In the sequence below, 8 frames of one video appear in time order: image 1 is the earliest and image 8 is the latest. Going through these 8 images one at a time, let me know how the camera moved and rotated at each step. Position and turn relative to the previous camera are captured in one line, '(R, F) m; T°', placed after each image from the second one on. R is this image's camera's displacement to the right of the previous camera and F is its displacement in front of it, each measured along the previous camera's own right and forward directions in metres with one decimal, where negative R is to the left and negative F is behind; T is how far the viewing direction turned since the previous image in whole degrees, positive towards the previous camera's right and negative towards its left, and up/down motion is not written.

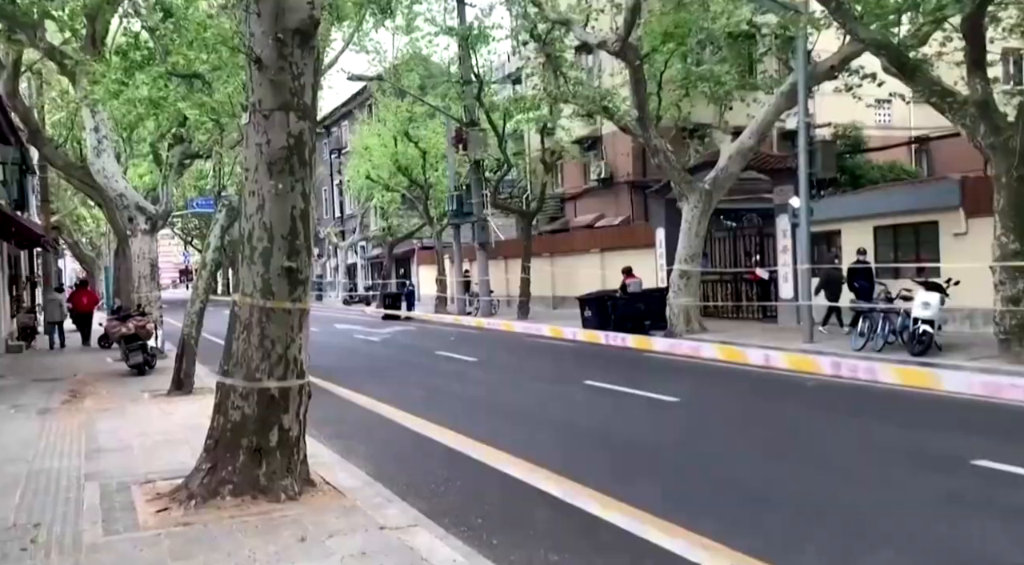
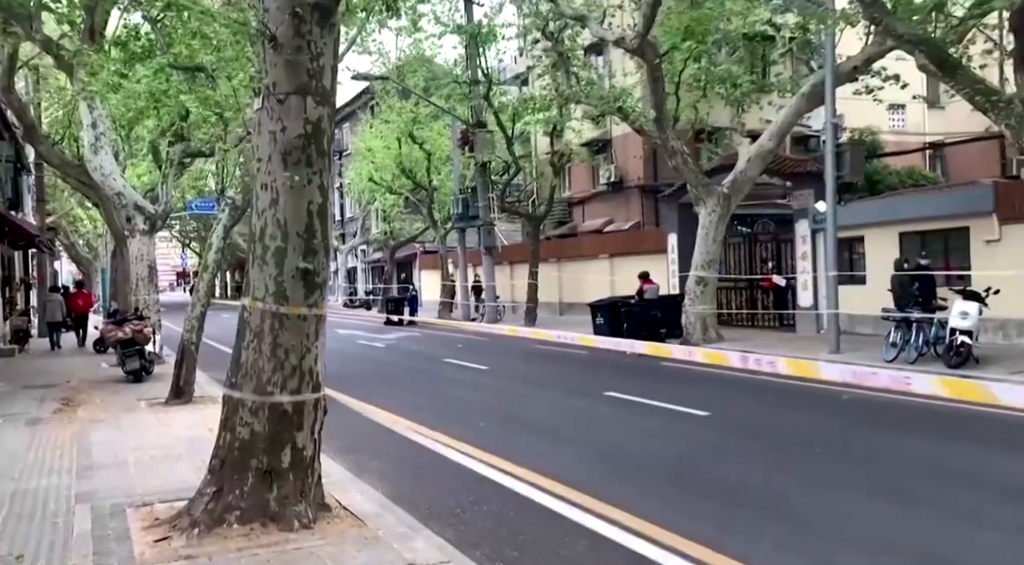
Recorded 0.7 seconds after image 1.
(-0.3, +0.6) m; 0°
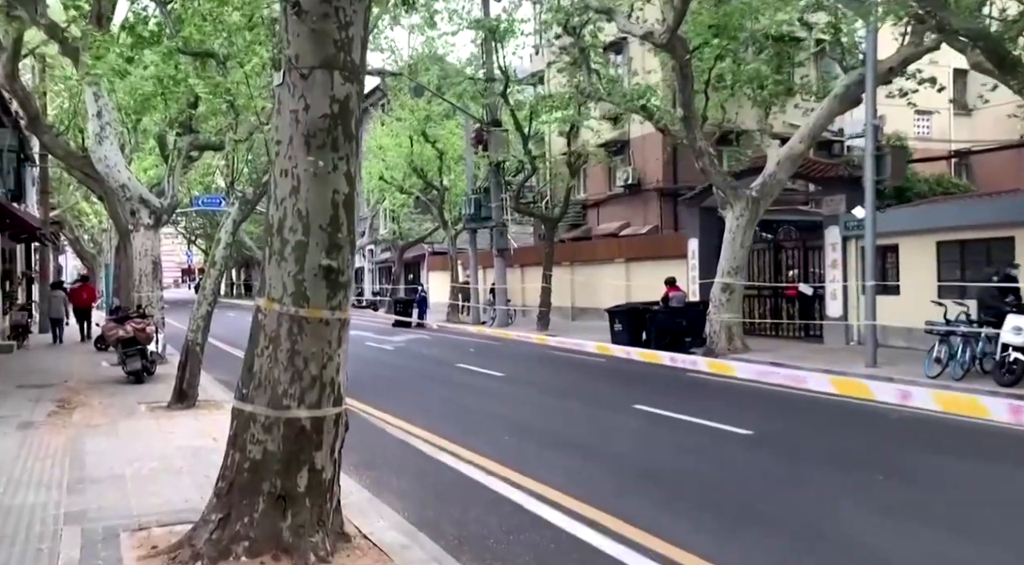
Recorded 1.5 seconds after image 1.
(-0.3, +0.7) m; 0°
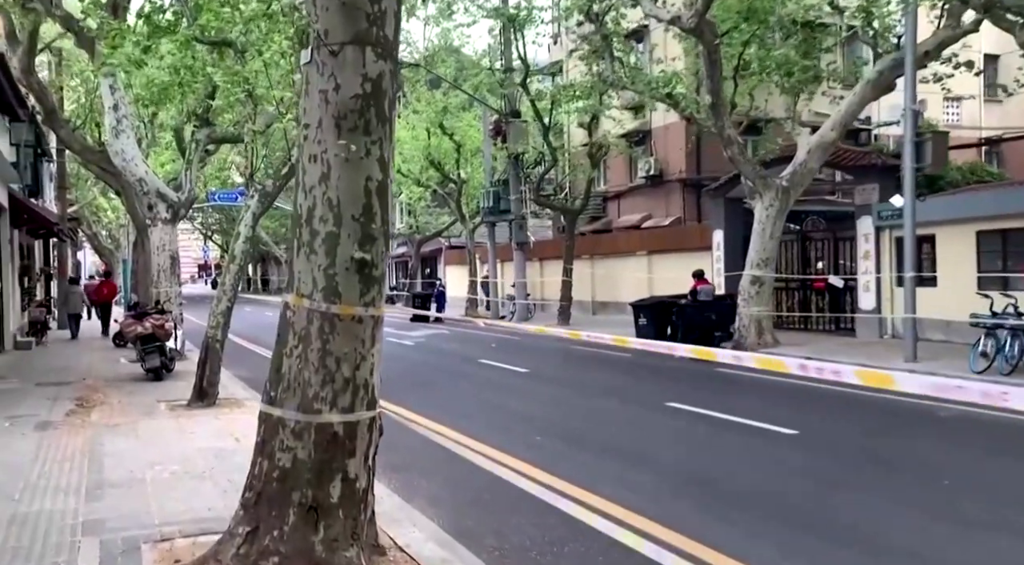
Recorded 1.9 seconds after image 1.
(-0.2, +0.4) m; -1°
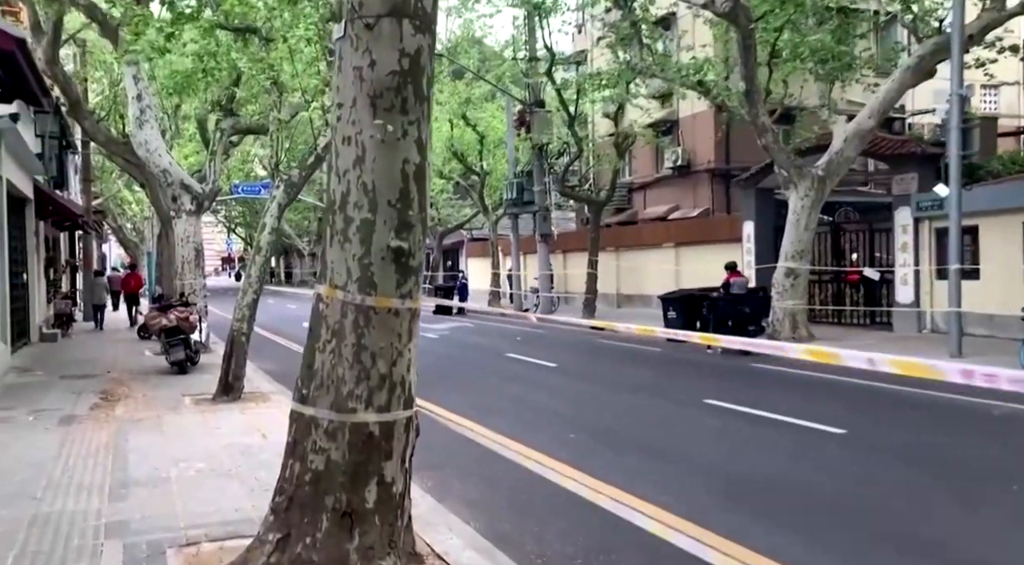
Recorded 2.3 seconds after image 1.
(-0.1, +0.3) m; -1°
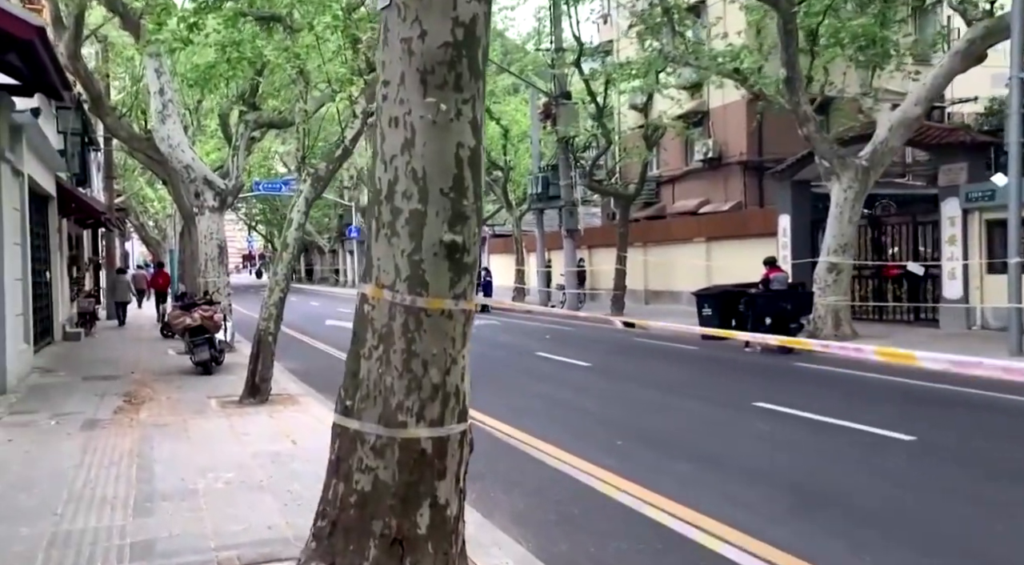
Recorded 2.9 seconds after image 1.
(-0.2, +0.5) m; -1°
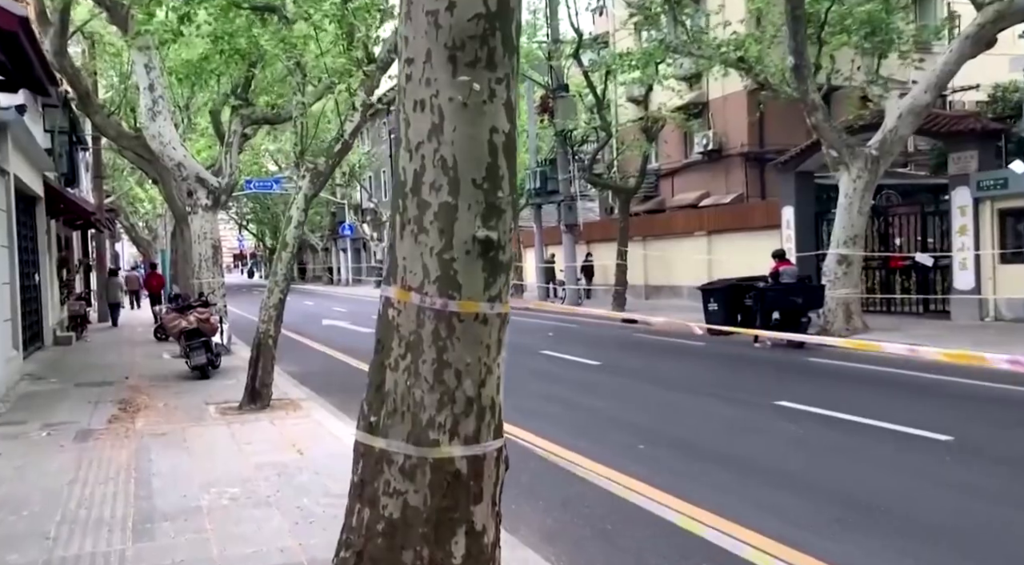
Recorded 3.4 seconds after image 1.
(-0.2, +0.4) m; +1°
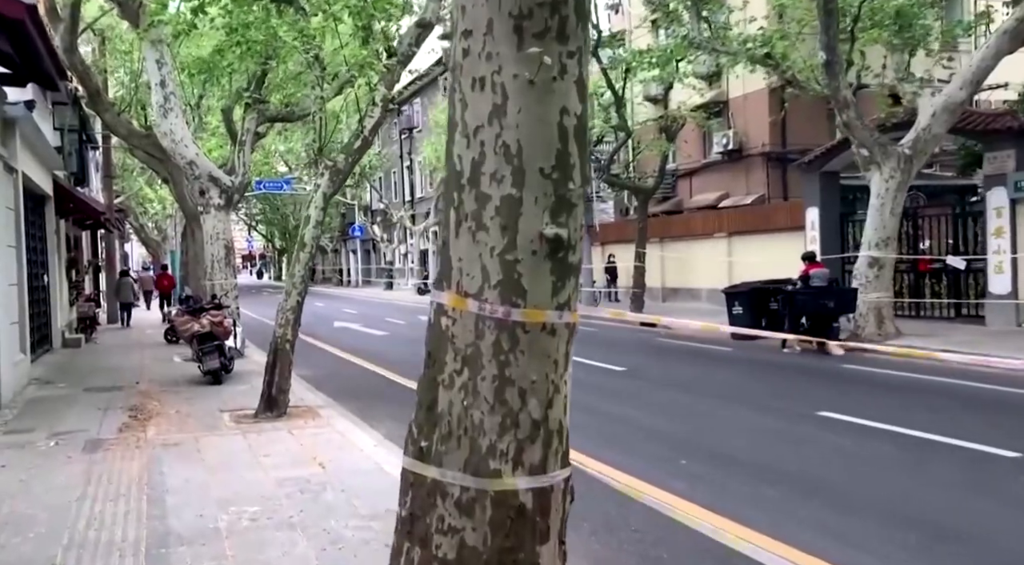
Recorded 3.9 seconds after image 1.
(-0.2, +0.5) m; -1°
